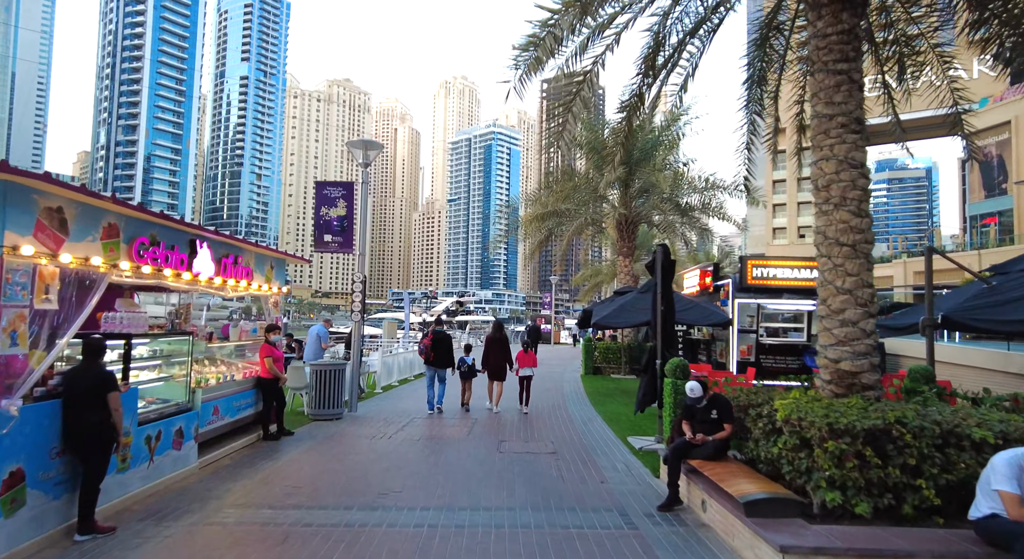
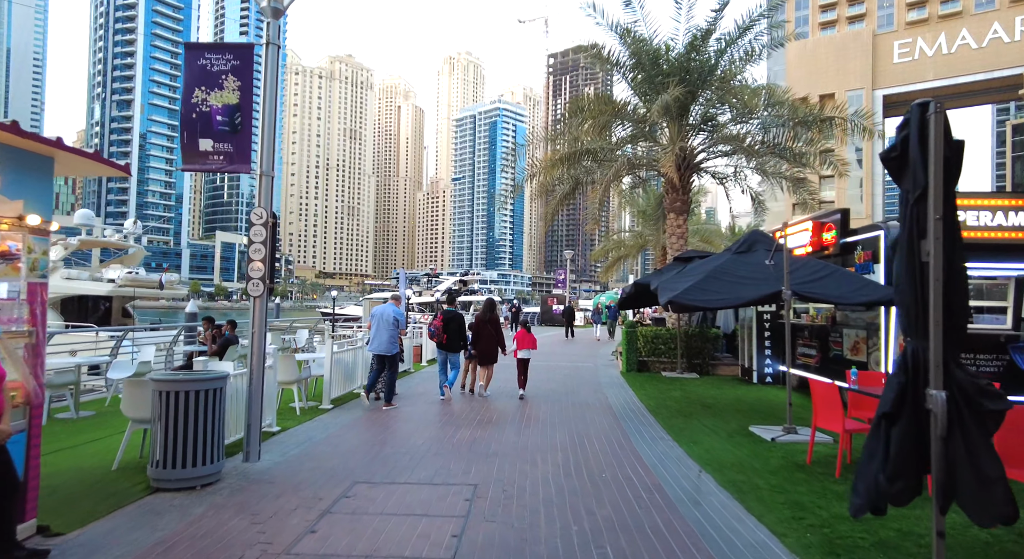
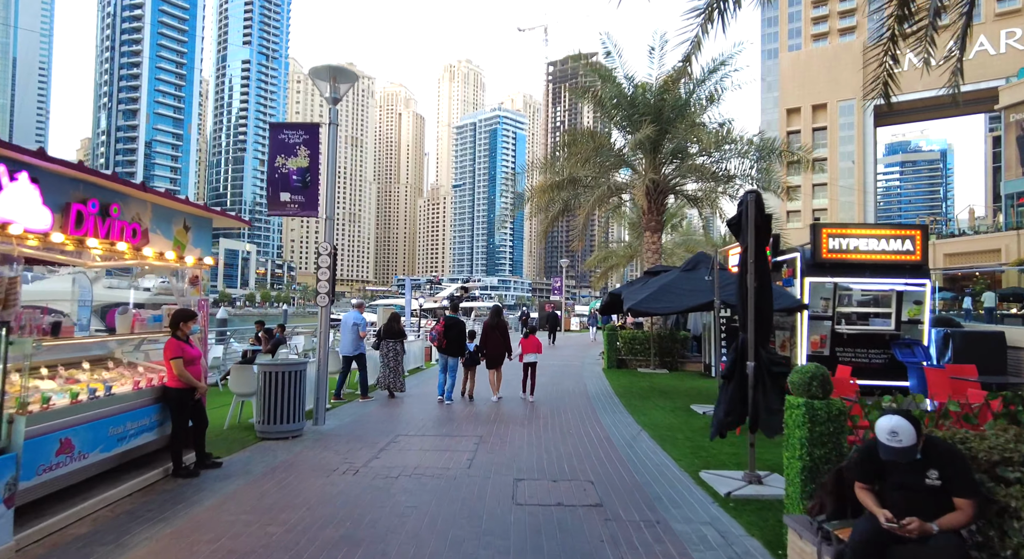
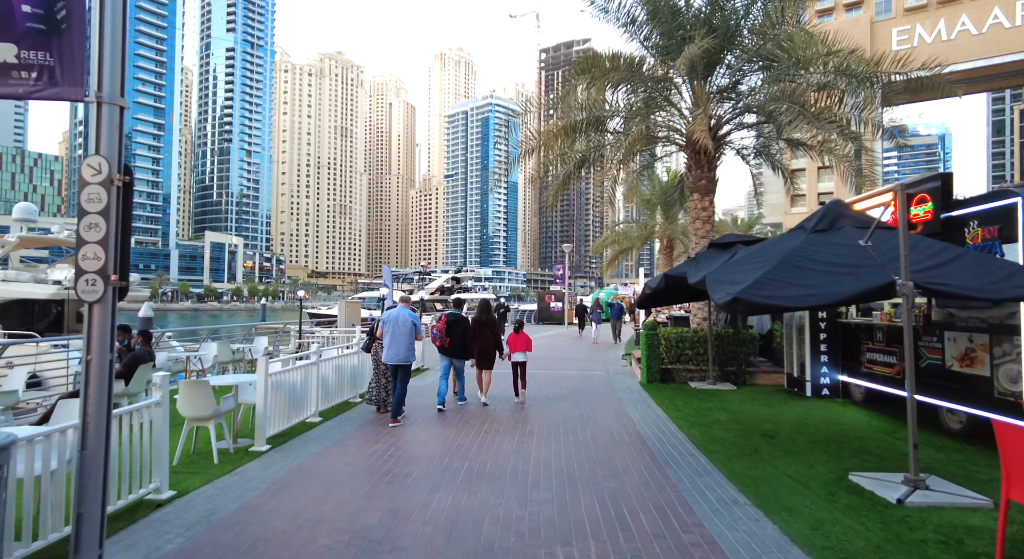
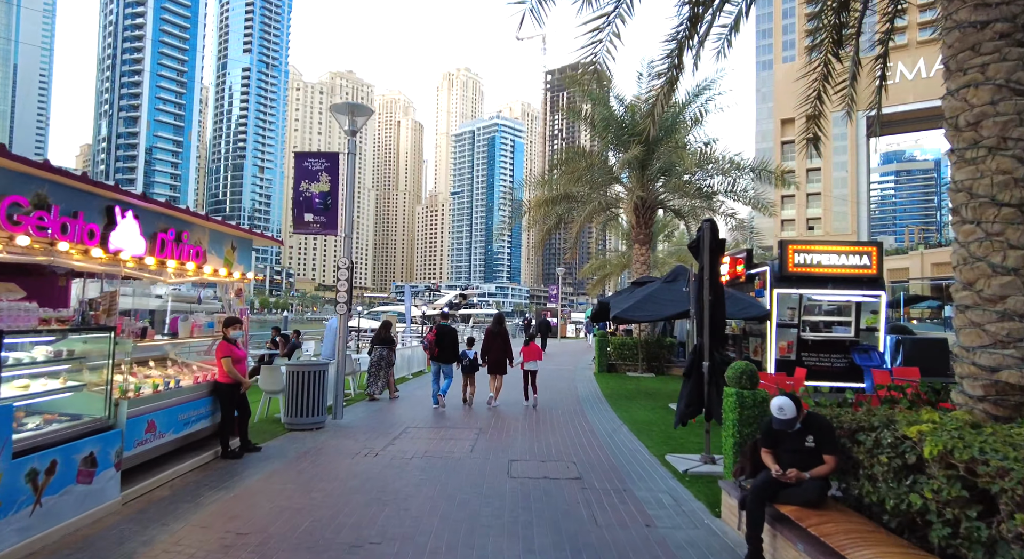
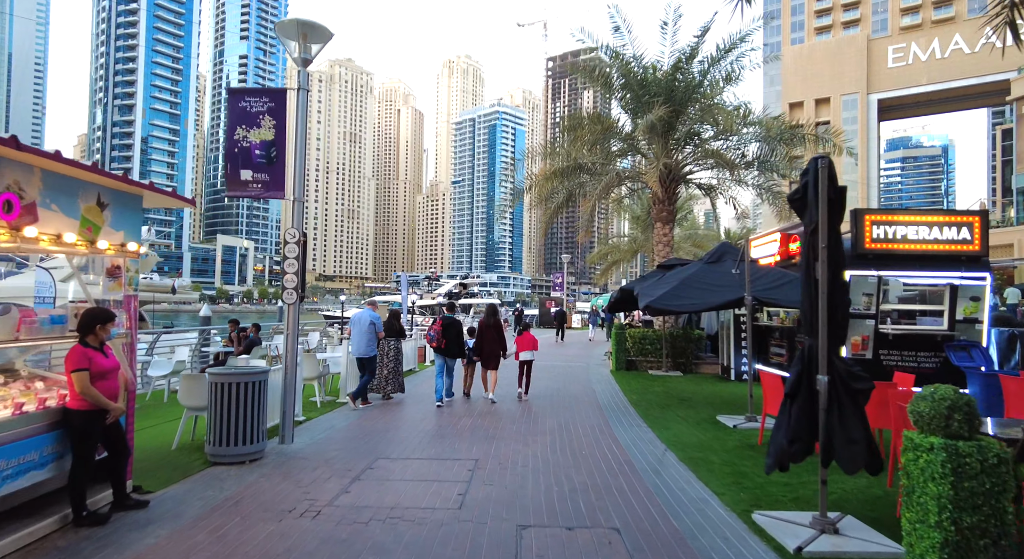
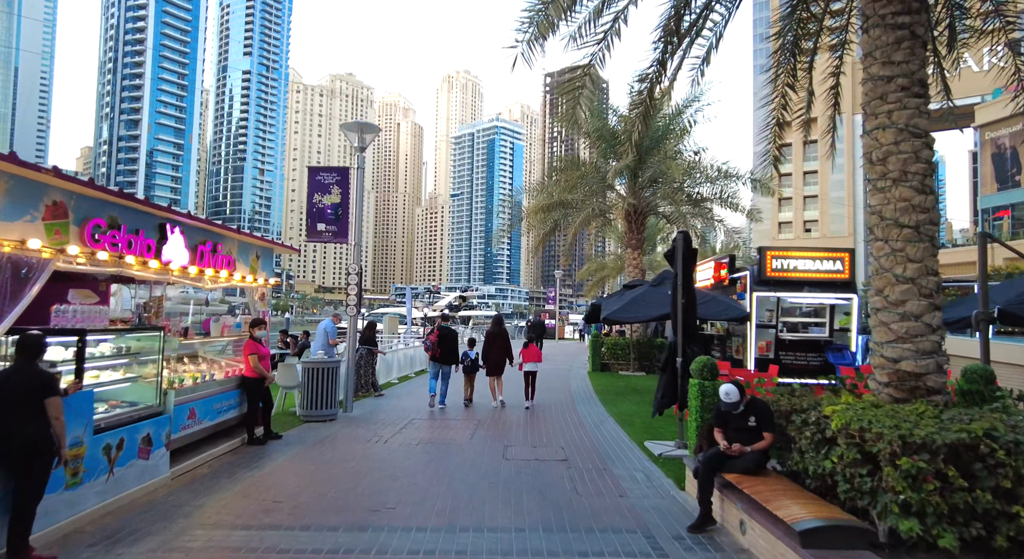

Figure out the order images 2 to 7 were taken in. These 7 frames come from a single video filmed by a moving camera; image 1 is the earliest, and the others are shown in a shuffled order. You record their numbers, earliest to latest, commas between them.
7, 5, 3, 6, 2, 4
